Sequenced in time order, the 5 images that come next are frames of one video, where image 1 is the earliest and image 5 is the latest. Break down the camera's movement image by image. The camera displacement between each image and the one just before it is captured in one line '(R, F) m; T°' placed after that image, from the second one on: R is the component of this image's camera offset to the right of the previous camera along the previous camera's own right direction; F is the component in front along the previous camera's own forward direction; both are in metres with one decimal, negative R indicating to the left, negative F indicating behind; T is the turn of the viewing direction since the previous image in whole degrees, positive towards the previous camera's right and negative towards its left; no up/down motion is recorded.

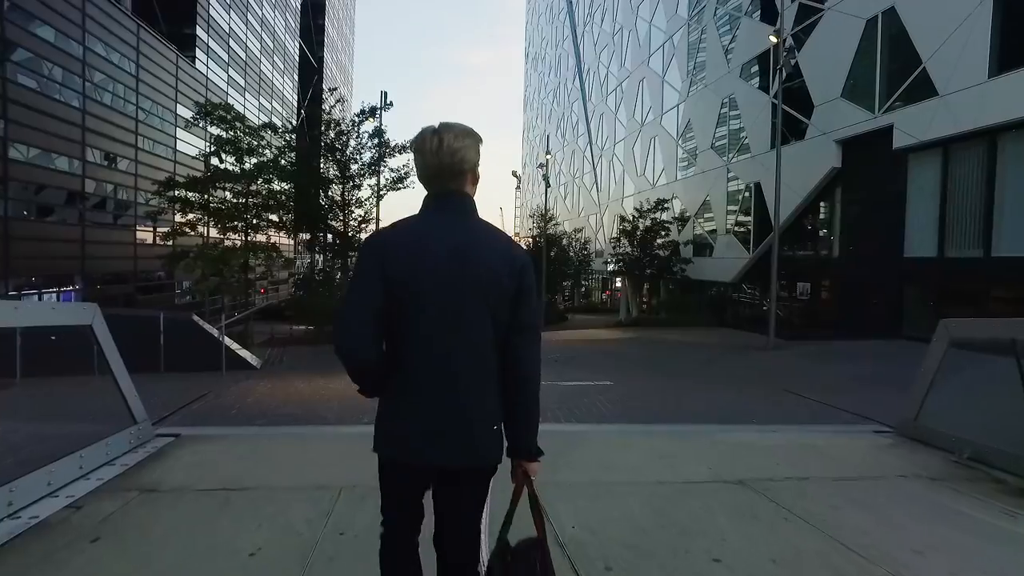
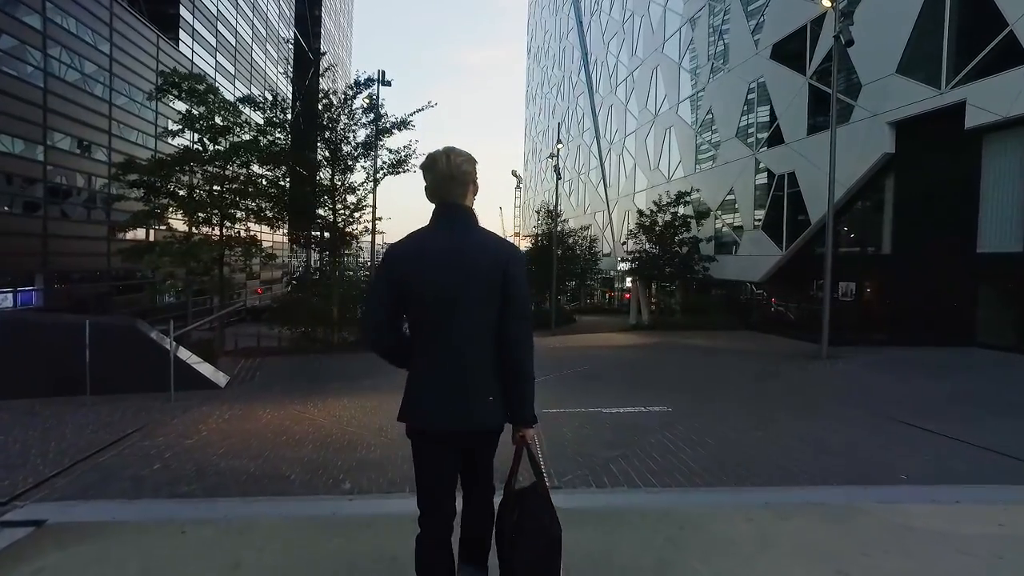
(-0.3, +2.1) m; 0°
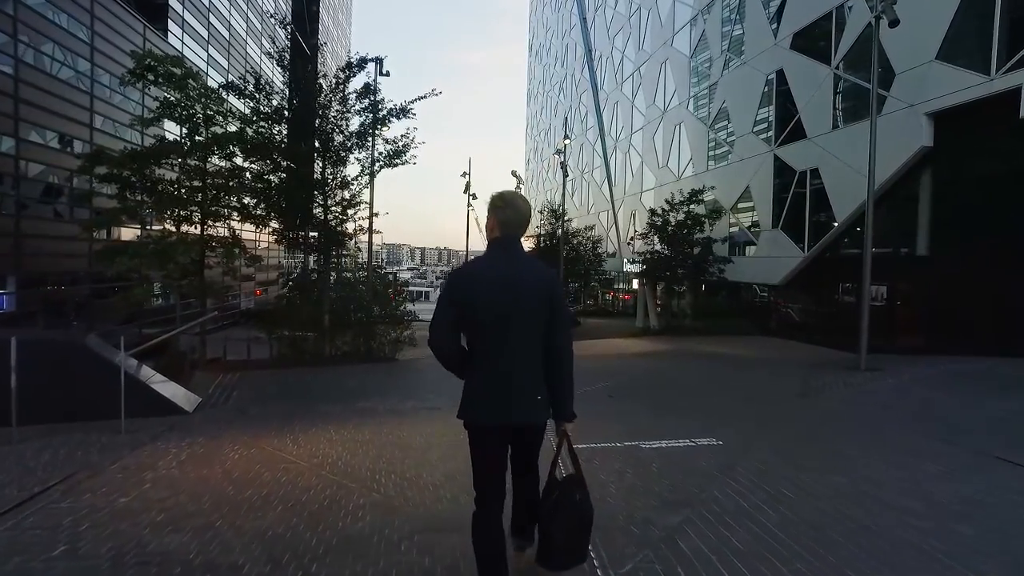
(-0.2, +1.3) m; 0°
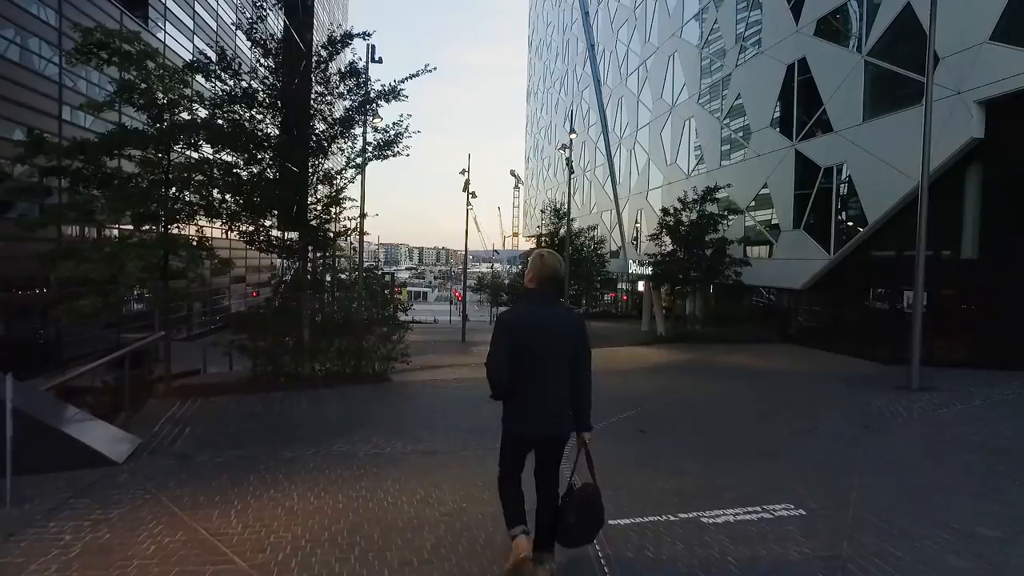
(-0.1, +1.5) m; 0°
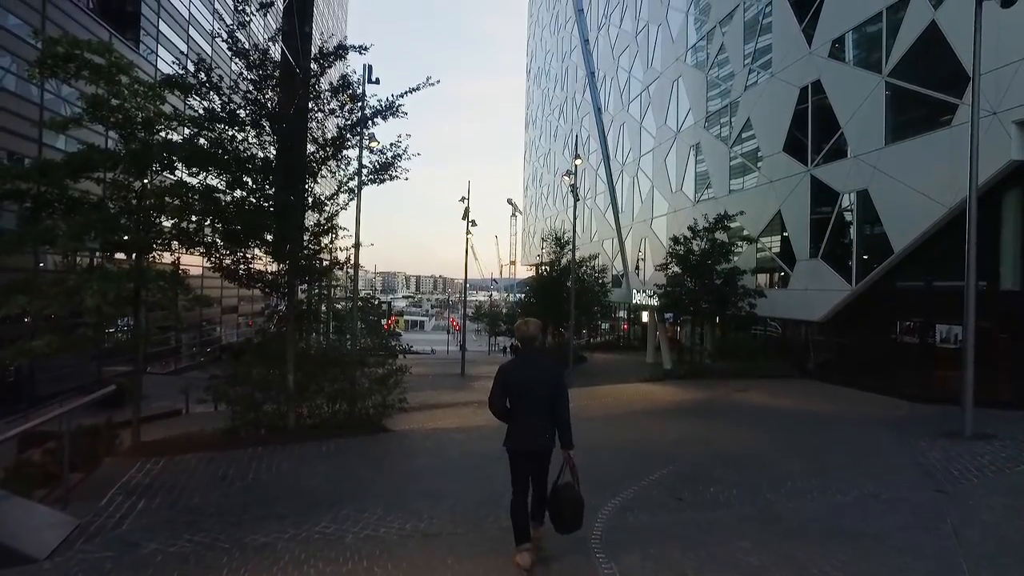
(-0.2, +1.1) m; 0°
